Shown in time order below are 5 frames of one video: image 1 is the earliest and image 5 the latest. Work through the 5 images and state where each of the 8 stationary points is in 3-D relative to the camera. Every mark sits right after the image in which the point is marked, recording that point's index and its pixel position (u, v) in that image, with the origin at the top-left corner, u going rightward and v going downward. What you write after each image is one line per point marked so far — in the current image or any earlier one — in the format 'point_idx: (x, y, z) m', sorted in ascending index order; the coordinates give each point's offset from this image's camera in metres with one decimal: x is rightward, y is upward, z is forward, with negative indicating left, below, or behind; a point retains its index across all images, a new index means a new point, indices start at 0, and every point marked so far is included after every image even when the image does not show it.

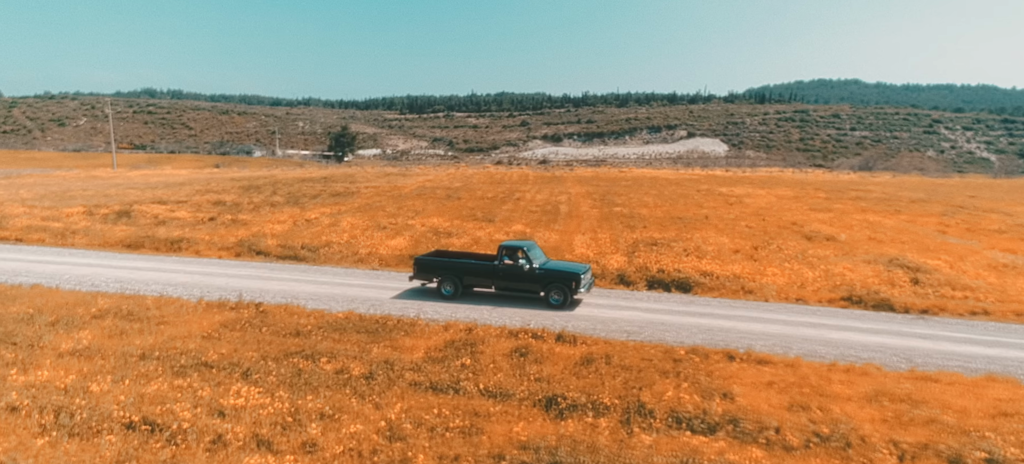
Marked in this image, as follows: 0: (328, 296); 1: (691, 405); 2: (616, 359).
0: (-6.6, -2.2, +19.7) m
1: (+3.6, -3.4, +11.0) m
2: (+2.5, -3.1, +13.7) m
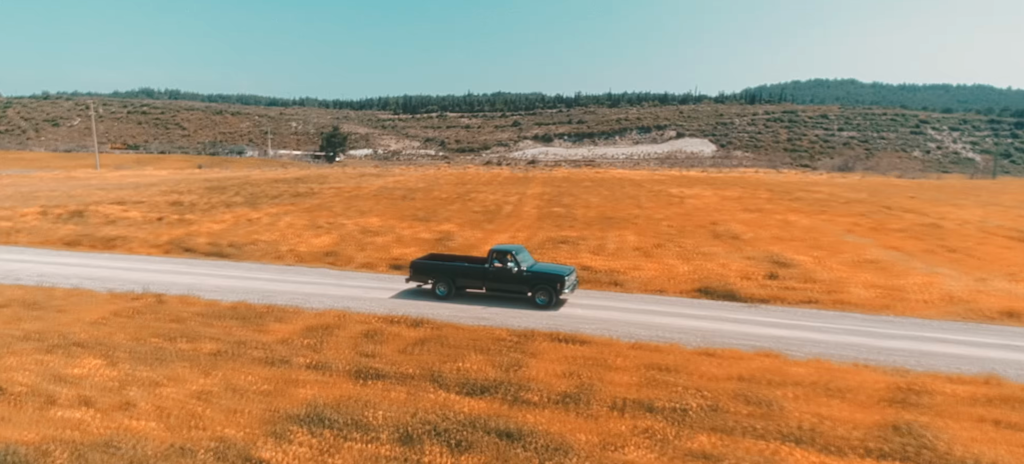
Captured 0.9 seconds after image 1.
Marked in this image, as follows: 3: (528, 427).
0: (-11.1, -2.2, +21.7) m
1: (-0.8, -3.3, +13.1) m
2: (-1.9, -3.0, +15.7) m
3: (+0.4, -3.5, +9.9) m
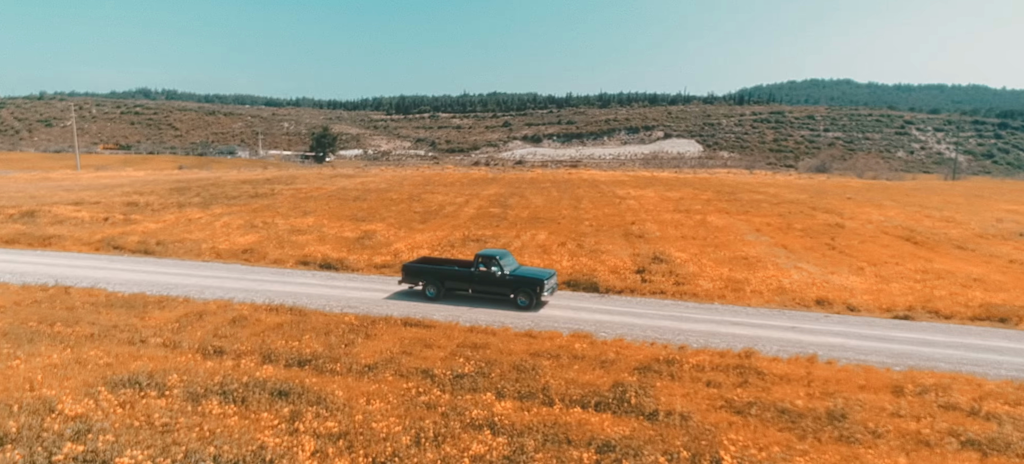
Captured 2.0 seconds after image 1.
0: (-16.1, -2.1, +23.7) m
1: (-5.7, -3.2, +15.2) m
2: (-6.8, -2.9, +17.9) m
3: (-4.5, -3.4, +12.1) m
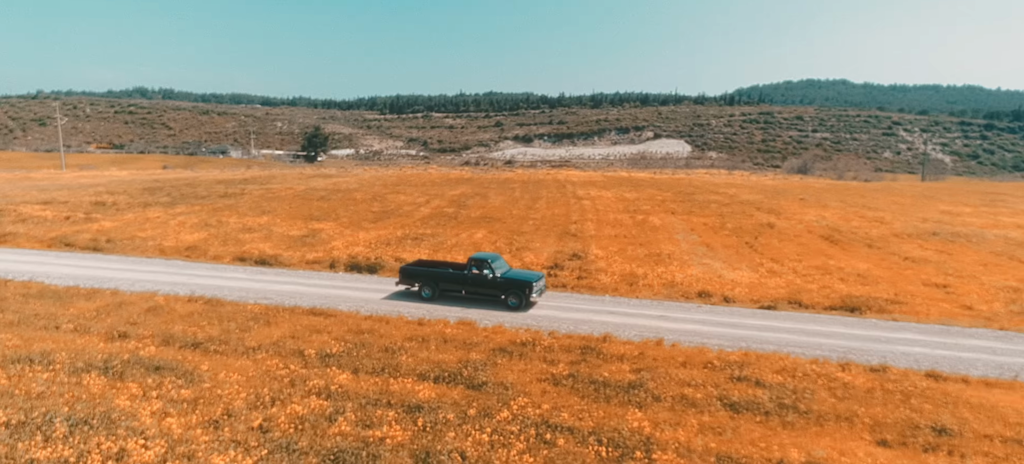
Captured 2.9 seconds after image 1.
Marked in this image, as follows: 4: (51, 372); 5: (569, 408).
0: (-20.0, -2.0, +25.3) m
1: (-9.5, -3.1, +16.9) m
2: (-10.6, -2.8, +19.6) m
3: (-8.2, -3.3, +13.9) m
4: (-10.8, -3.3, +13.0) m
5: (+1.2, -3.8, +11.9) m
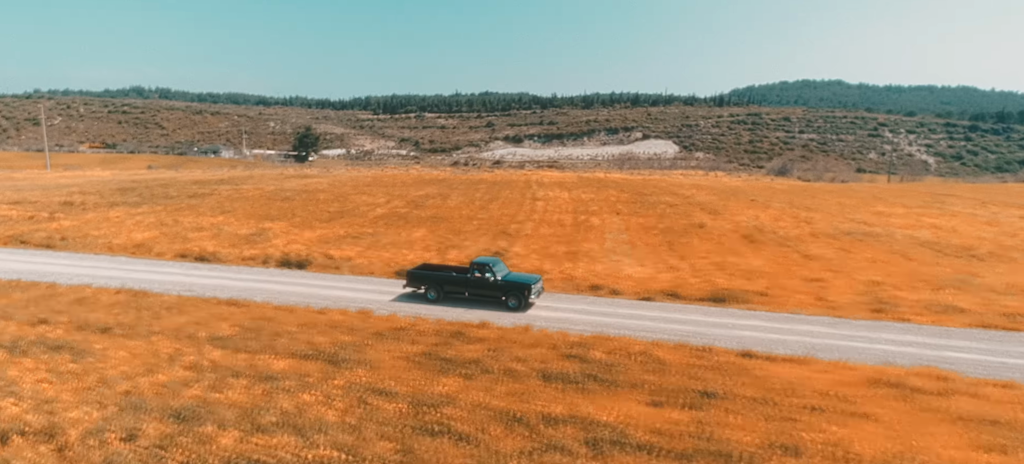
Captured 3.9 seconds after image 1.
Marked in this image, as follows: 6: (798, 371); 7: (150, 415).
0: (-24.2, -1.9, +27.1) m
1: (-13.6, -3.0, +18.9) m
2: (-14.8, -2.7, +21.5) m
3: (-12.3, -3.2, +15.8) m
4: (-14.9, -3.2, +14.9) m
5: (-2.8, -3.7, +14.0) m
6: (+7.9, -3.8, +15.3) m
7: (-7.5, -3.8, +11.4) m
